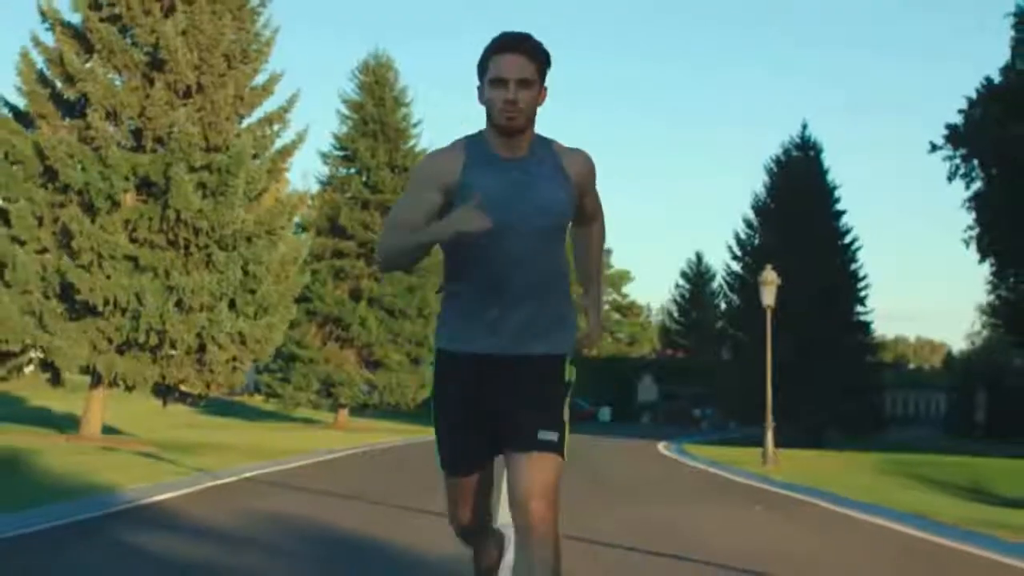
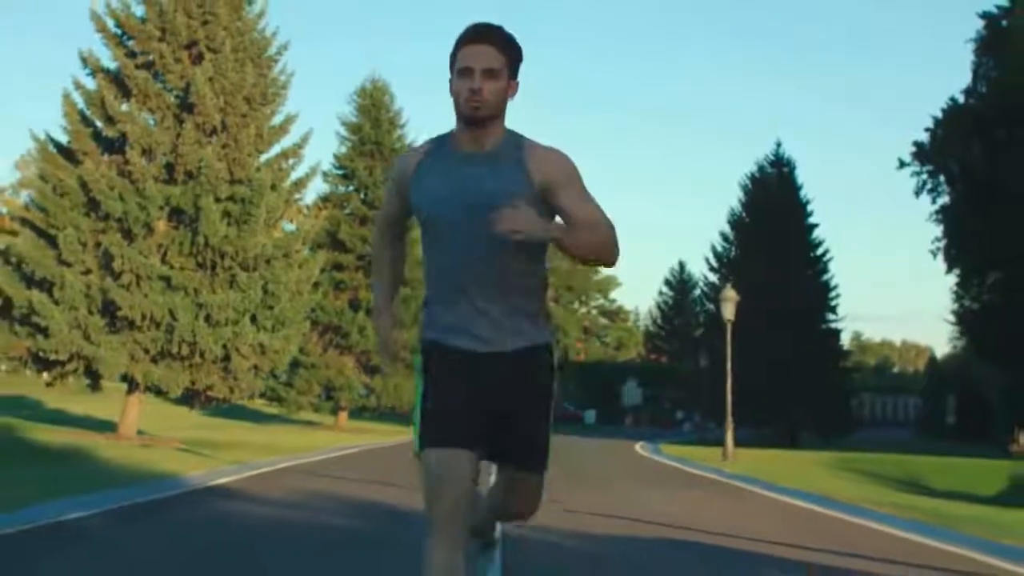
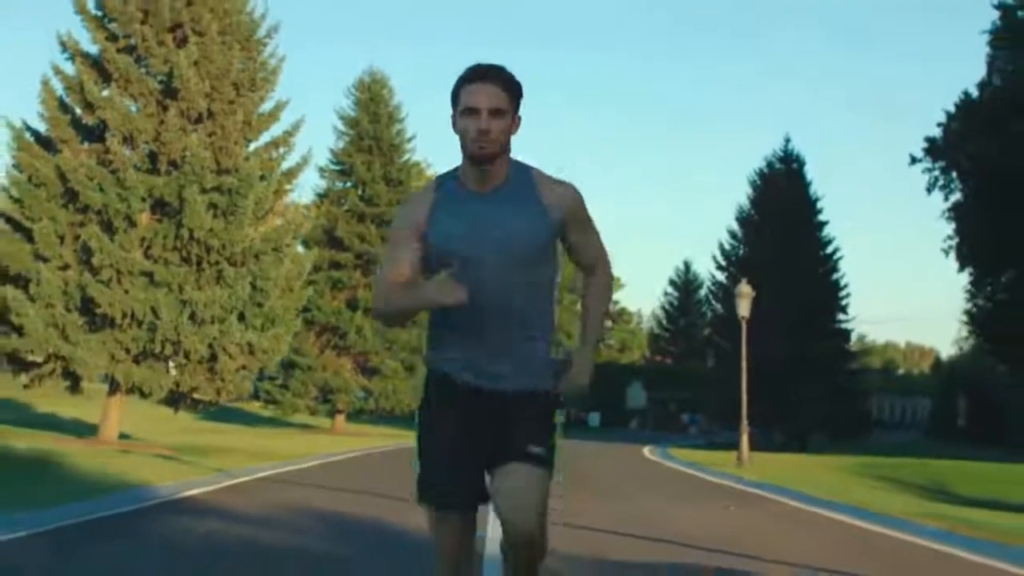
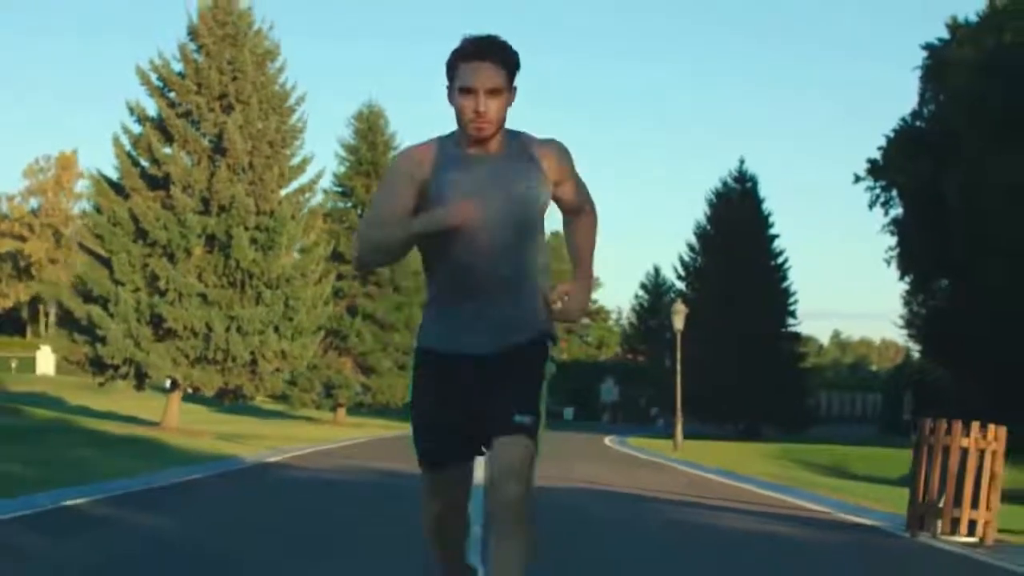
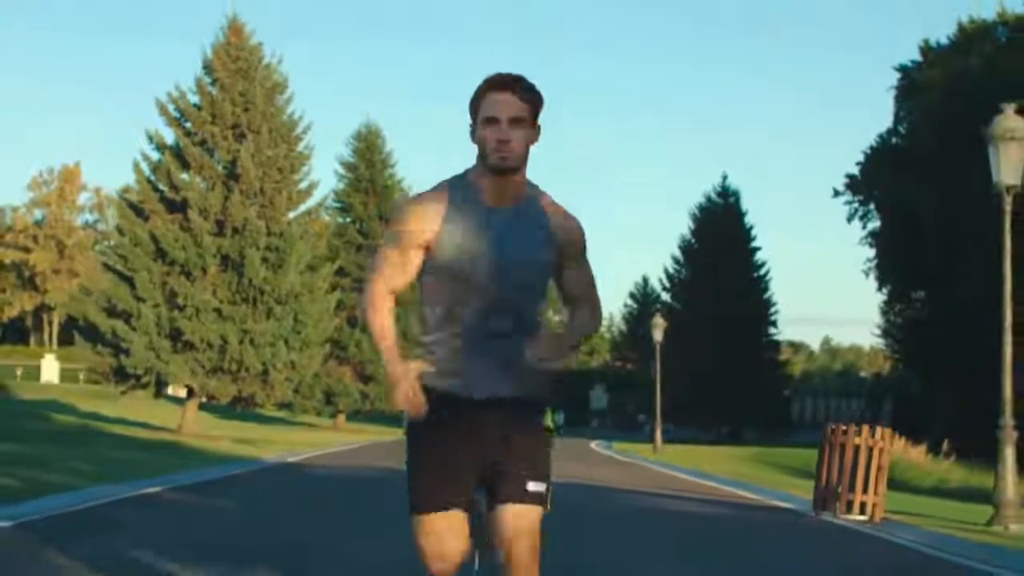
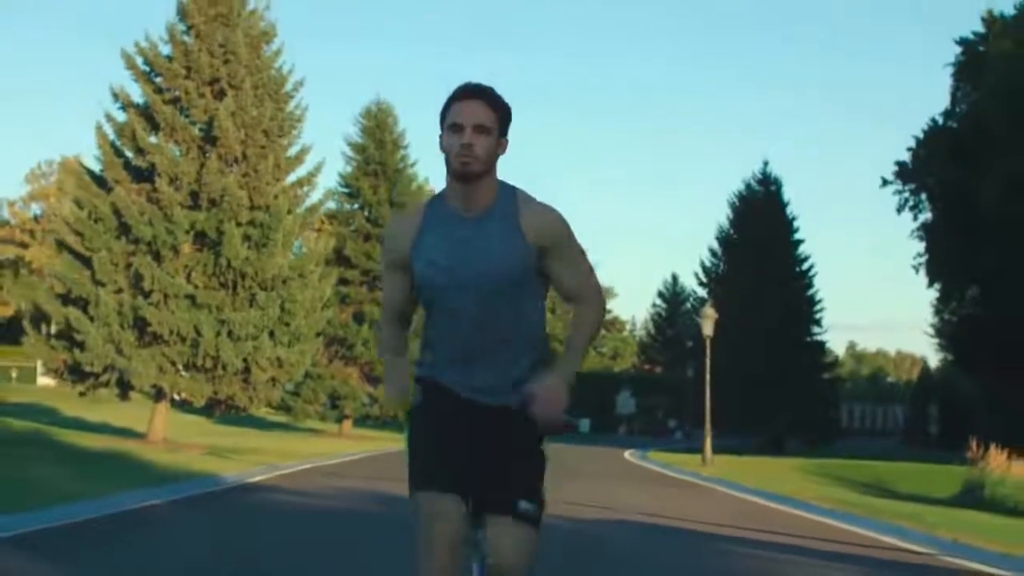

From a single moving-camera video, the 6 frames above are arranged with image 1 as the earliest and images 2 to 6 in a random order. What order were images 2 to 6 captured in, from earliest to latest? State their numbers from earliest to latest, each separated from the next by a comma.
3, 2, 6, 4, 5
